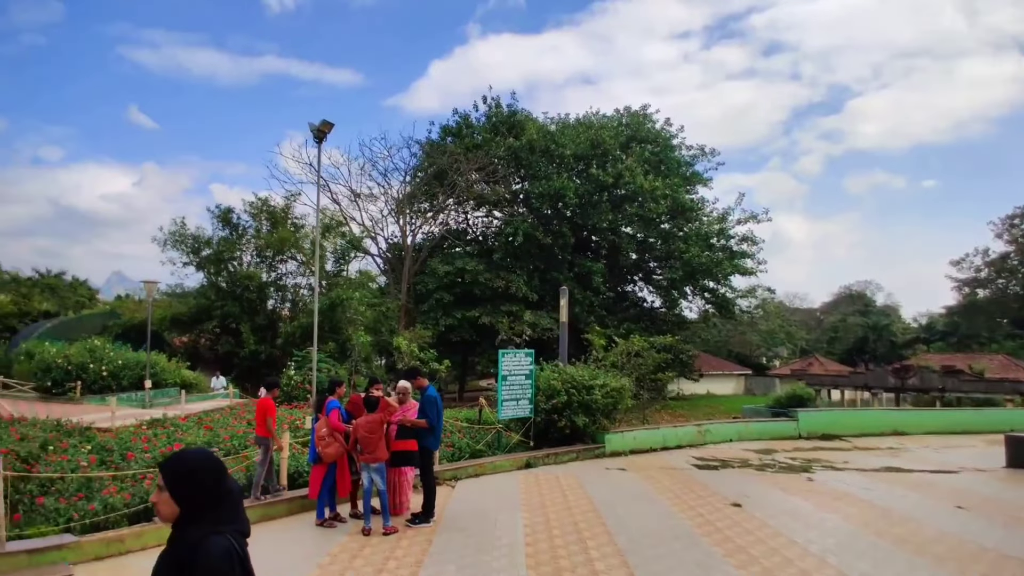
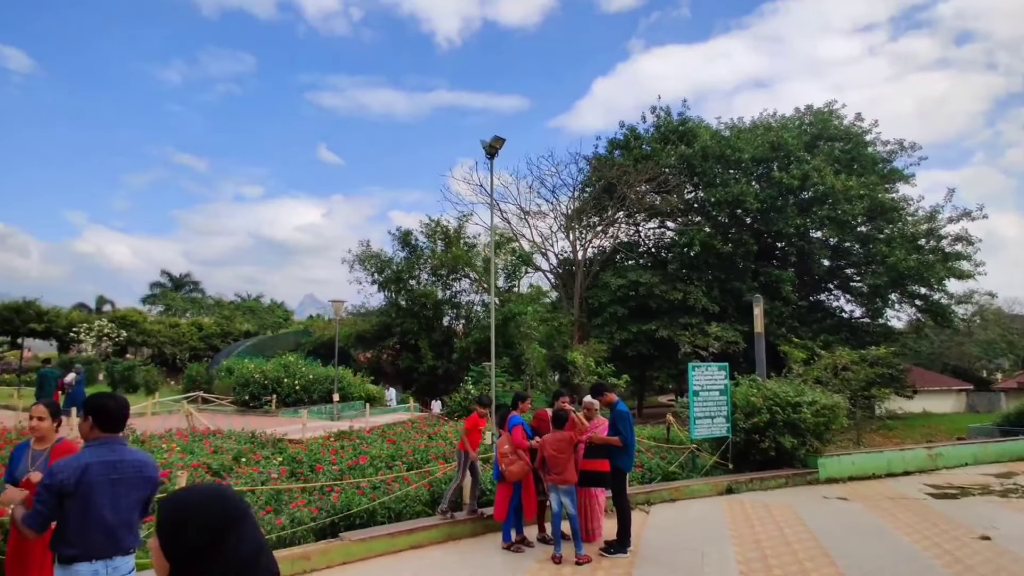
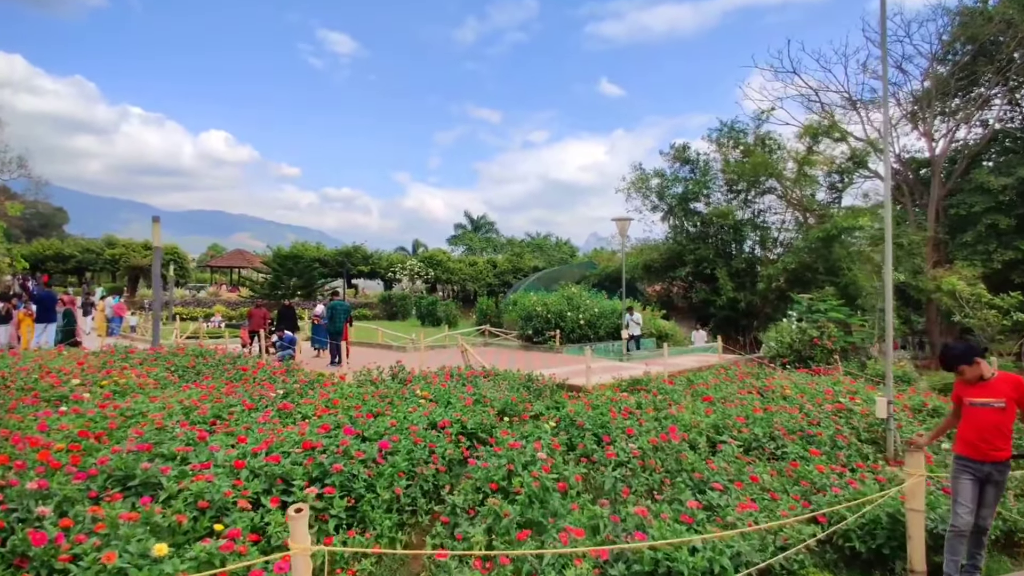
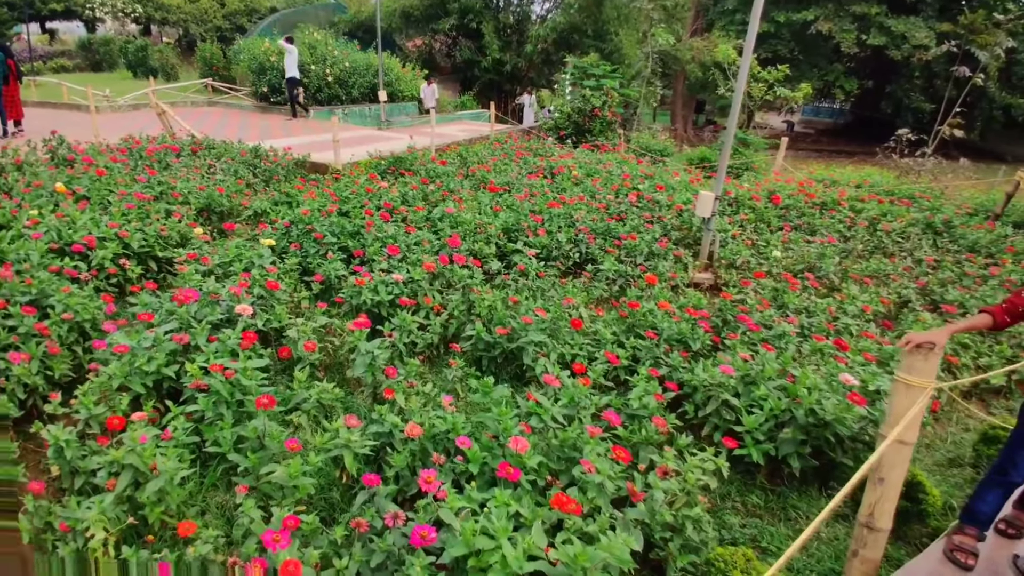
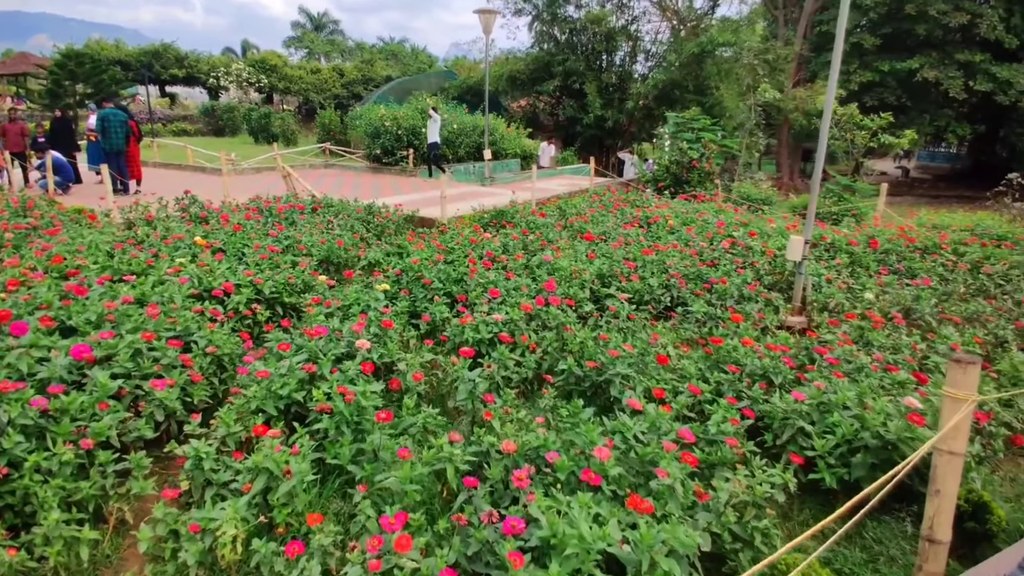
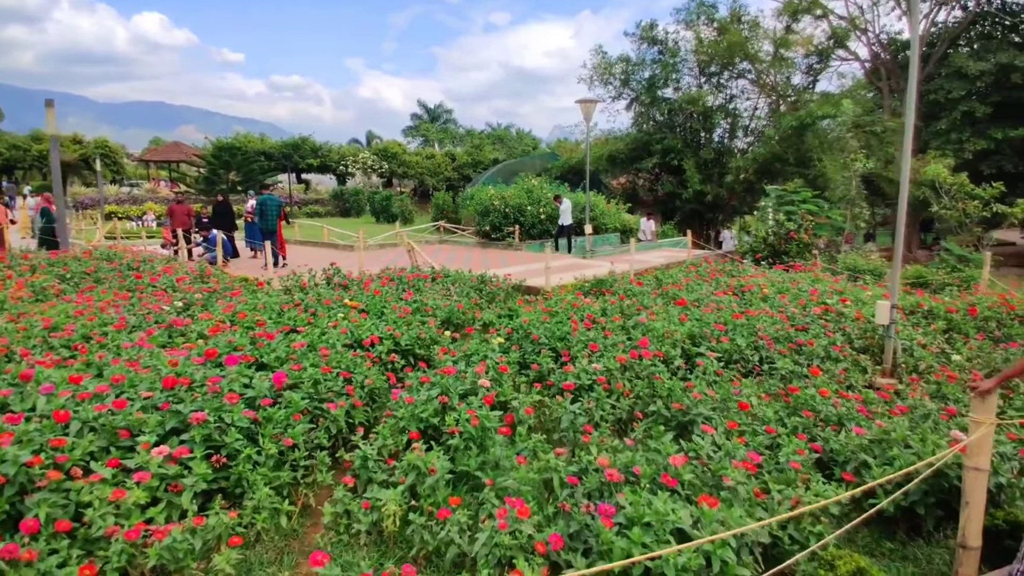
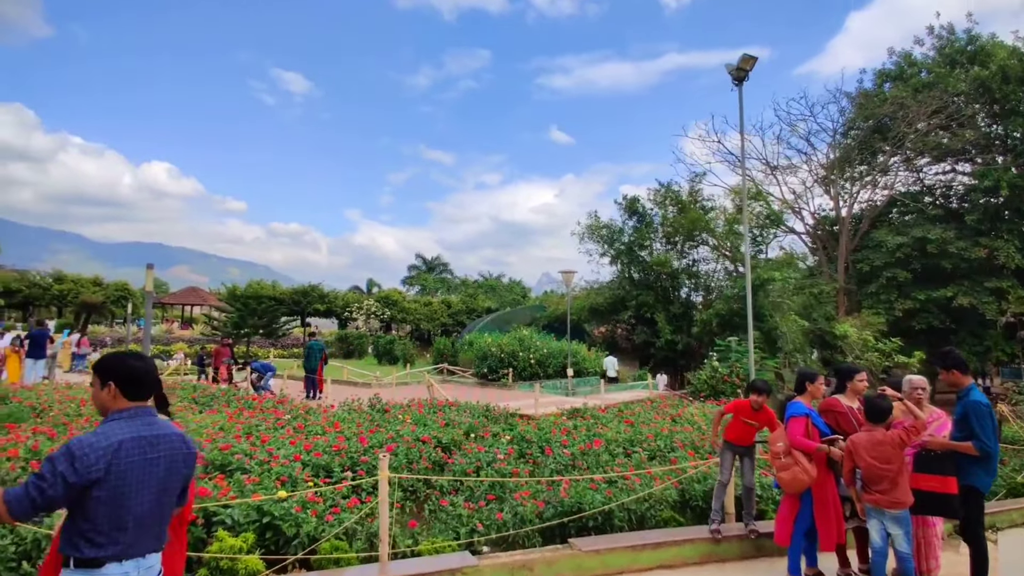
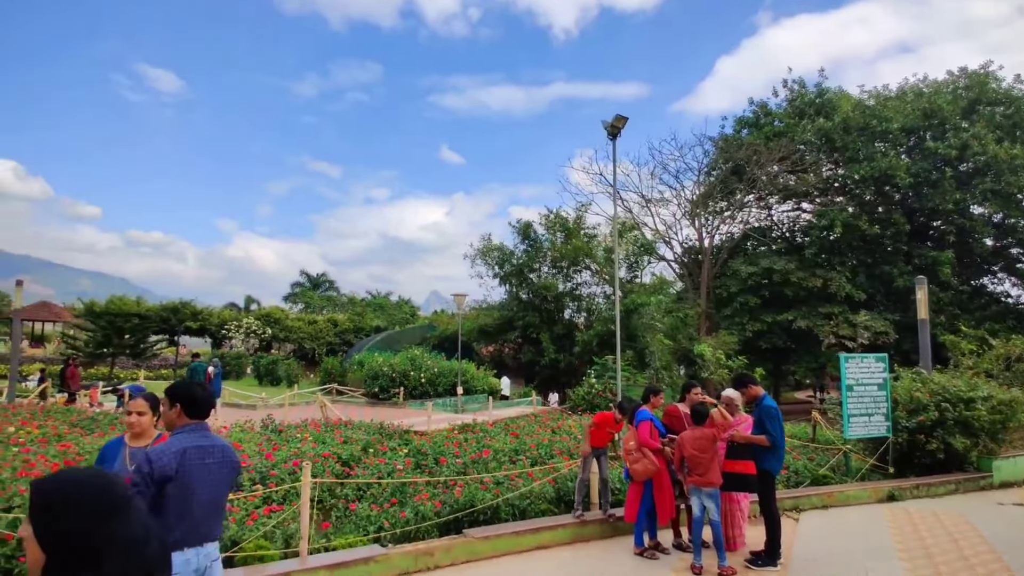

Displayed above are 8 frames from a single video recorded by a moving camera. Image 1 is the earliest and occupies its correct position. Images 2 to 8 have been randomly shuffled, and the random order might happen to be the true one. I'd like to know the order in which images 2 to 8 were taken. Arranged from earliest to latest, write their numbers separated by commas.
2, 8, 7, 3, 6, 5, 4
